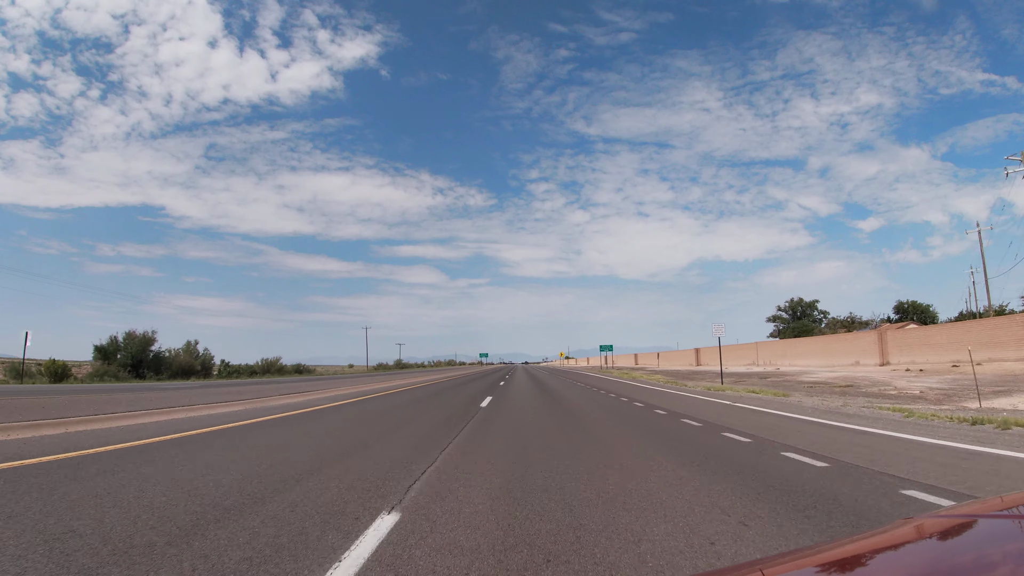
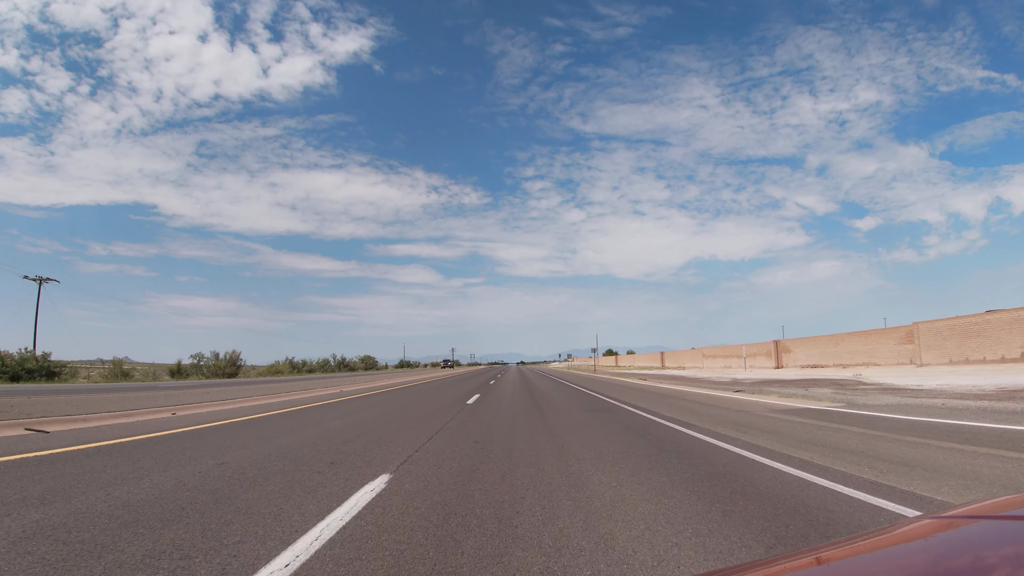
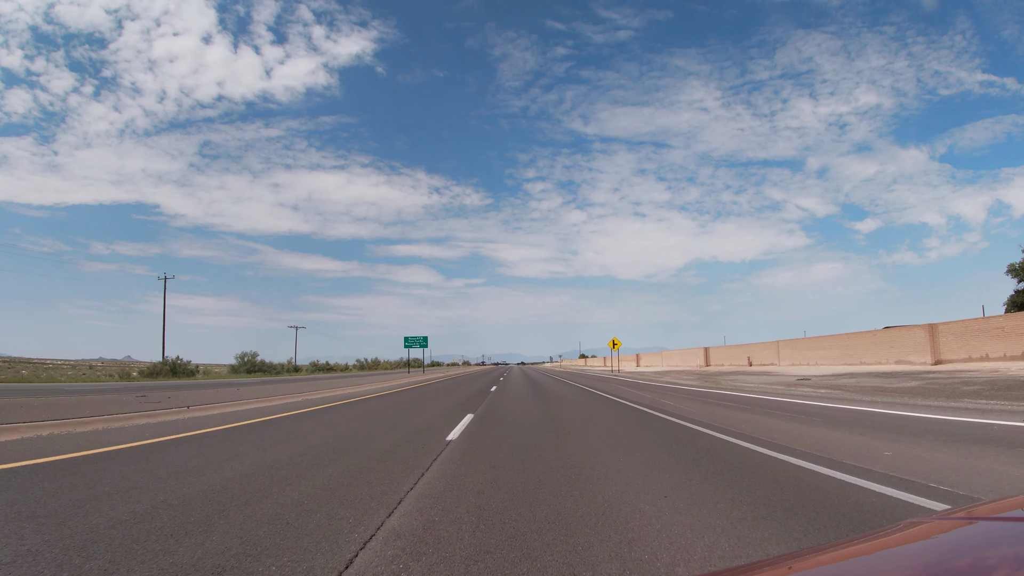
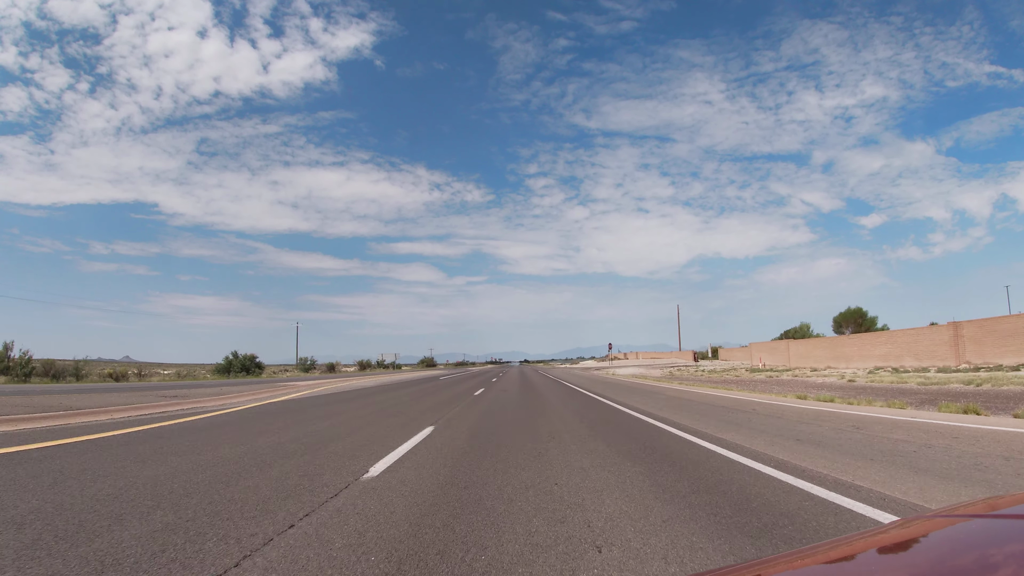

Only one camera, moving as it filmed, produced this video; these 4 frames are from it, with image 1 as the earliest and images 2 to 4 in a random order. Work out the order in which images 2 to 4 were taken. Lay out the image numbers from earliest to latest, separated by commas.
3, 2, 4
